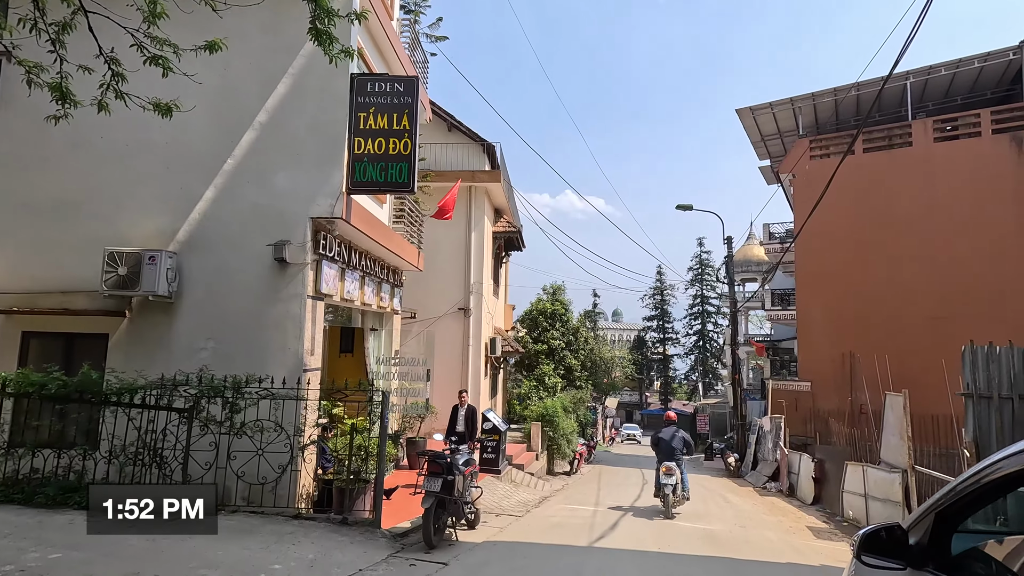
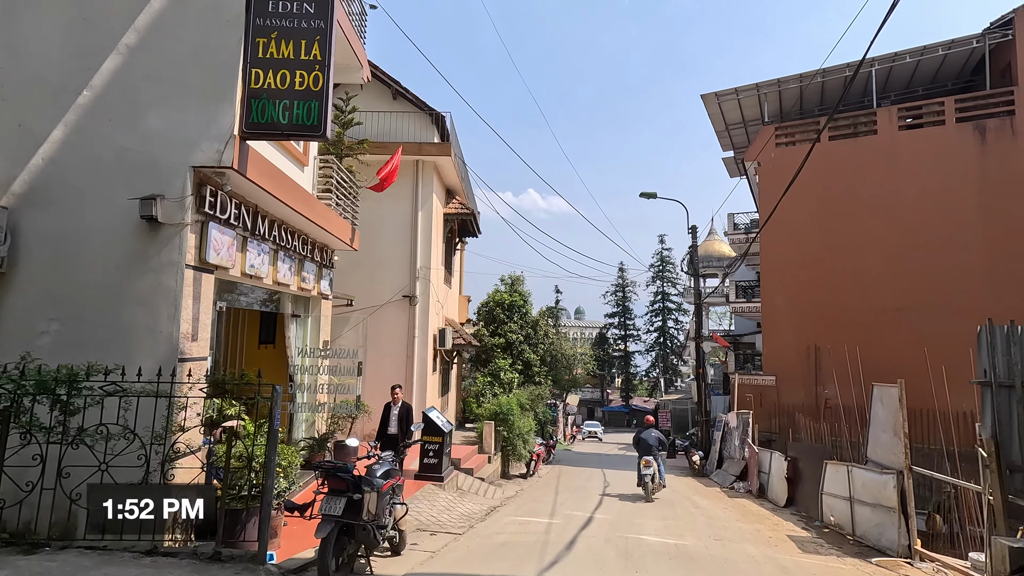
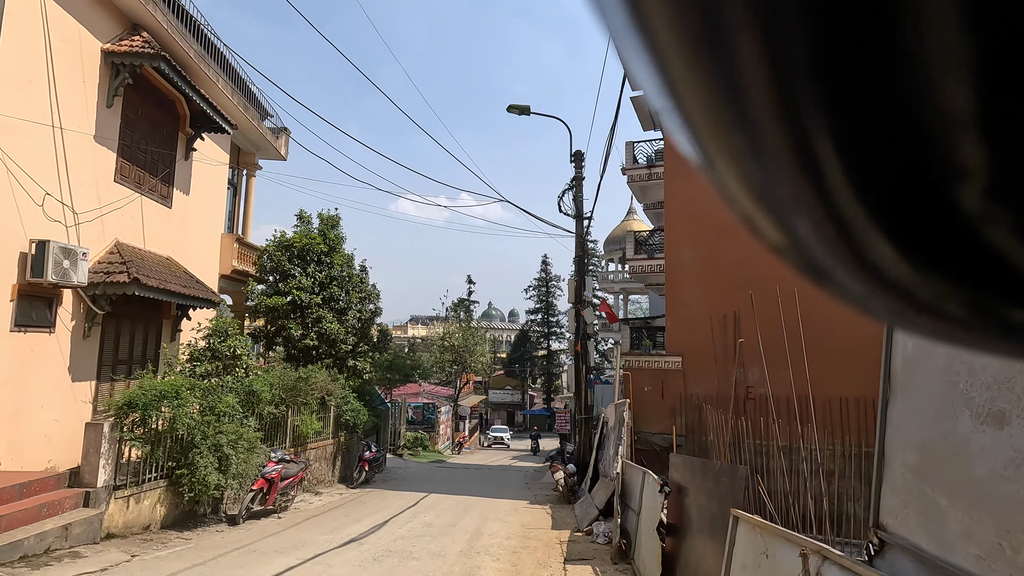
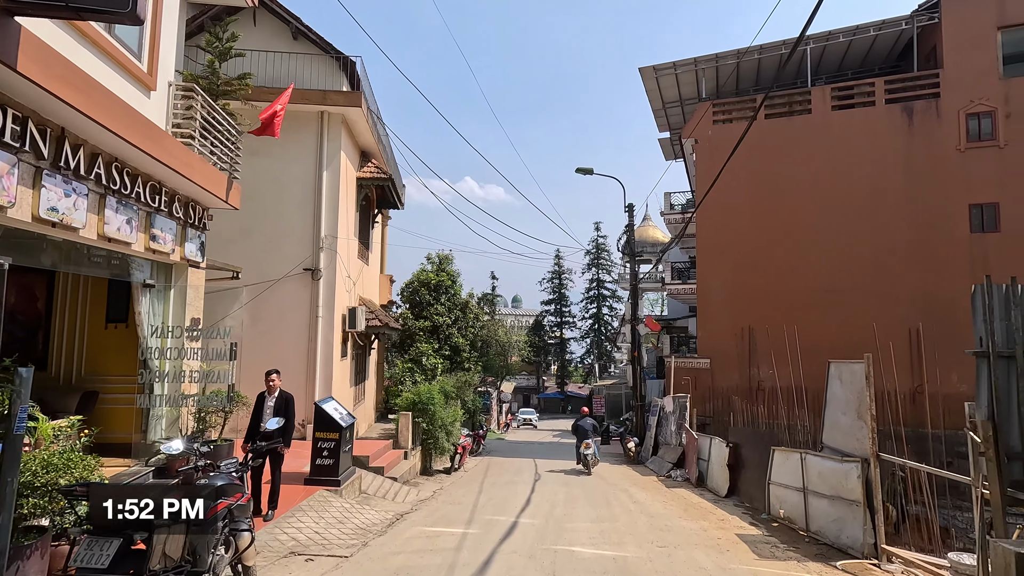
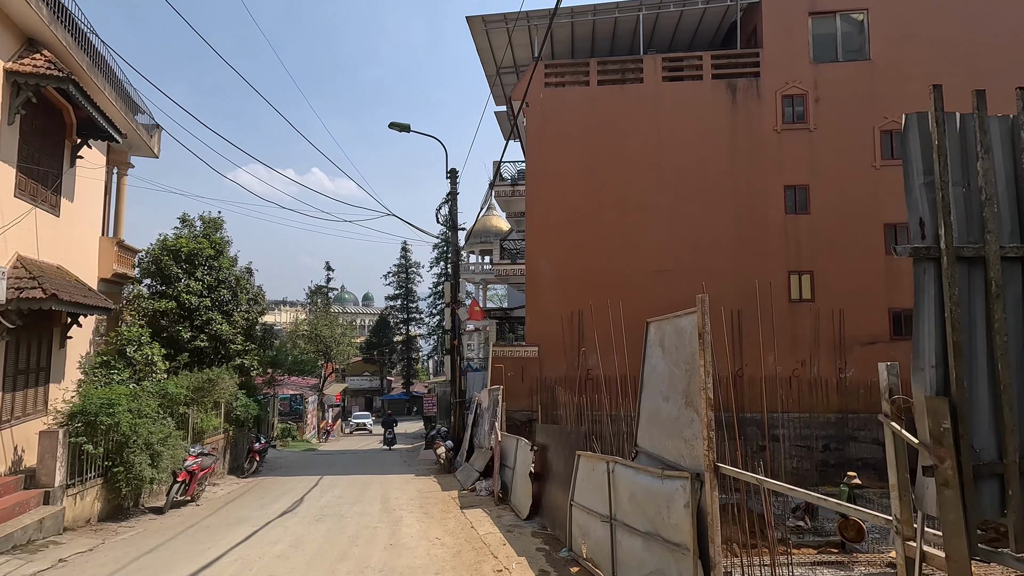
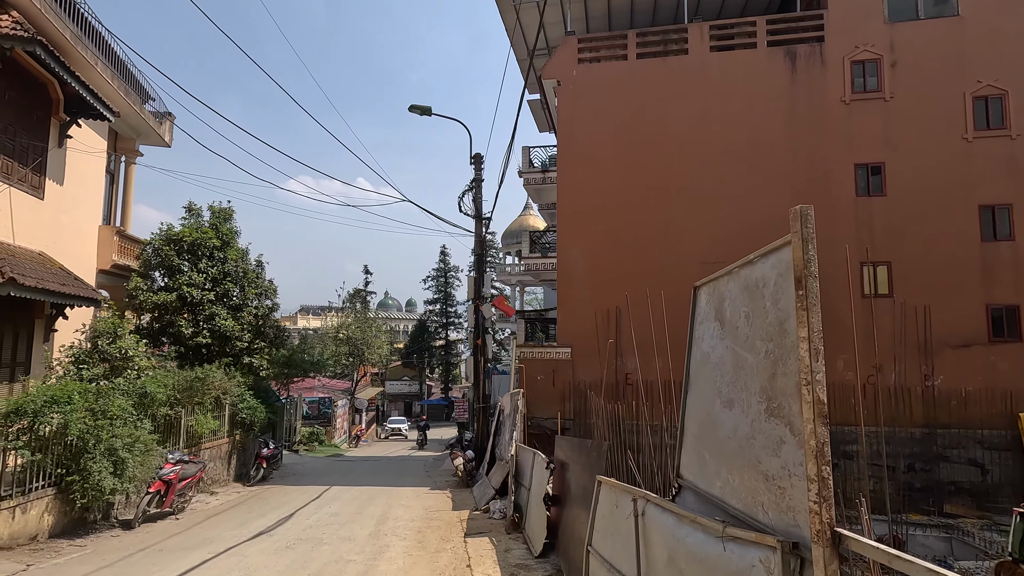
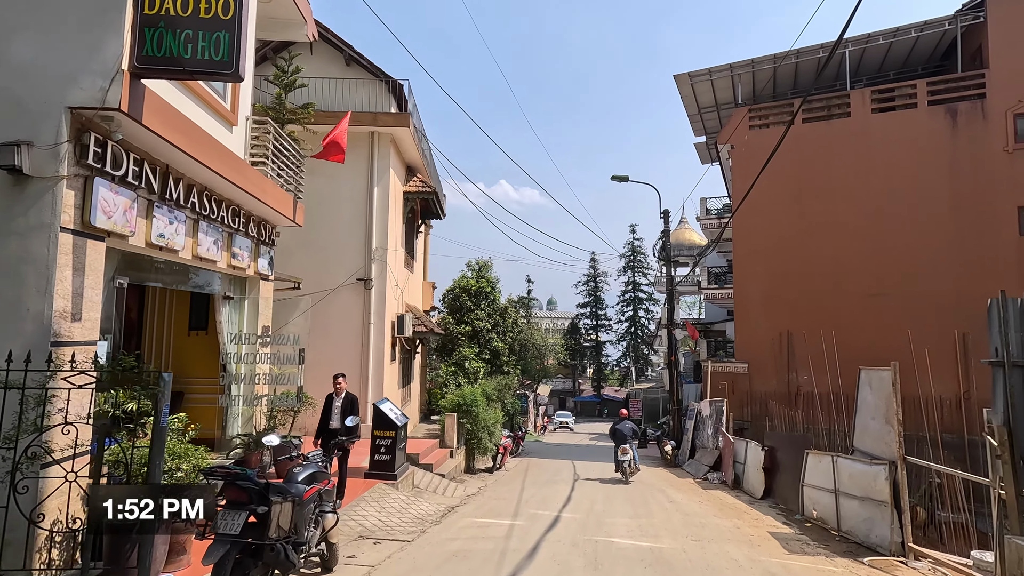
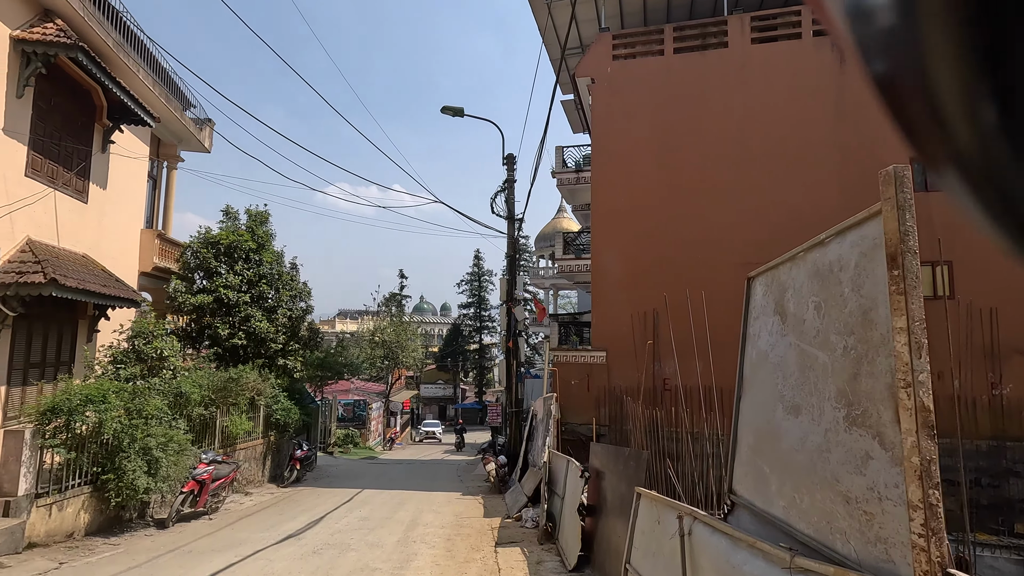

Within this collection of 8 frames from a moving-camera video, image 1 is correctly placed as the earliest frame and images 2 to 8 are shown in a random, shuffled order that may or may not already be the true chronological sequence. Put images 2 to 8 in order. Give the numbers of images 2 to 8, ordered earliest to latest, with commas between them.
2, 7, 4, 5, 6, 8, 3
